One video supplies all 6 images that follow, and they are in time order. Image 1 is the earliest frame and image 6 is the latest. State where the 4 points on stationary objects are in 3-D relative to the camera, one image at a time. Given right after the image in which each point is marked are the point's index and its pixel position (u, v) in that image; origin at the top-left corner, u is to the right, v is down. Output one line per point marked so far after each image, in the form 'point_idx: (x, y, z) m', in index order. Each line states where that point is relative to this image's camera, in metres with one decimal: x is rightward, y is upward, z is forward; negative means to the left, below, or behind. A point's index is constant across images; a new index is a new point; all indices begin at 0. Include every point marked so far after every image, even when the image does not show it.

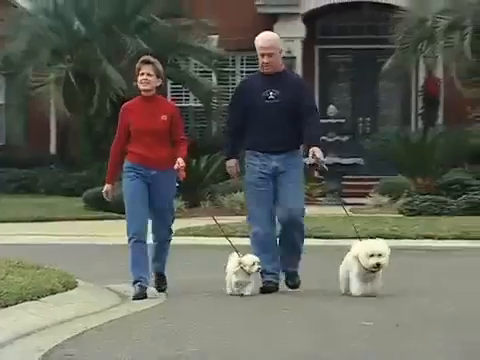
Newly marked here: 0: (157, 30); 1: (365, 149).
0: (-1.4, +2.5, +17.7) m
1: (+2.3, +0.6, +20.0) m
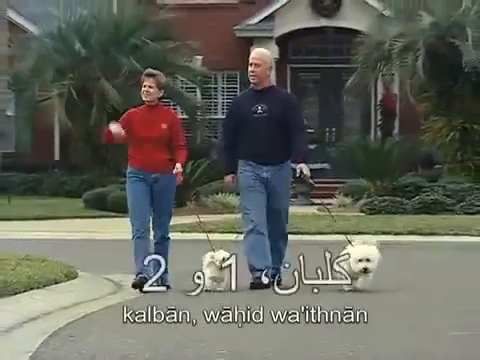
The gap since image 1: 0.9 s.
0: (-1.8, +2.5, +20.2) m
1: (+1.9, +0.5, +22.4) m
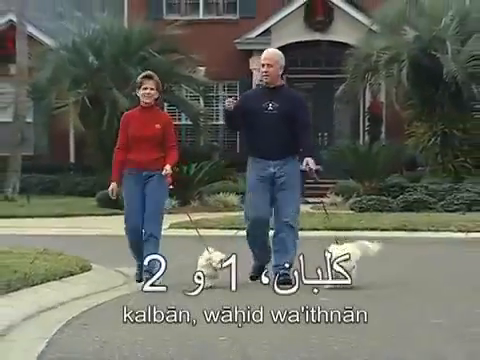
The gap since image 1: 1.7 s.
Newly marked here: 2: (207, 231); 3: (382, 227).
0: (-1.8, +2.5, +22.1) m
1: (+1.9, +0.5, +24.3) m
2: (-0.5, -0.8, +17.1) m
3: (+2.6, -0.9, +19.4) m
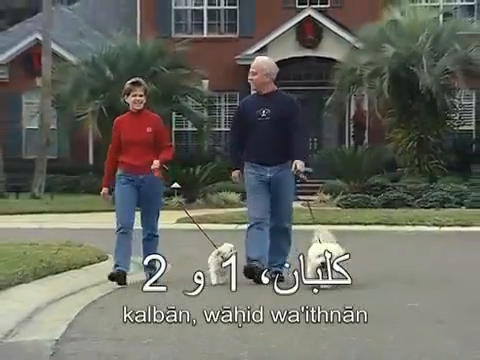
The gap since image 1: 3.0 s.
0: (-1.8, +2.5, +25.0) m
1: (+1.9, +0.5, +27.2) m
2: (-0.6, -0.8, +20.0) m
3: (+2.6, -0.9, +22.3) m
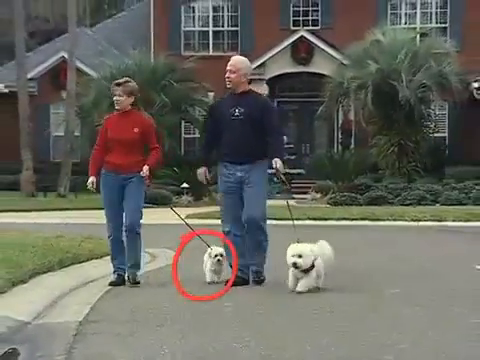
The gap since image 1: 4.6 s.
0: (-1.8, +2.5, +28.4) m
1: (+2.0, +0.5, +30.6) m
2: (-0.6, -0.9, +23.4) m
3: (+2.6, -0.9, +25.7) m
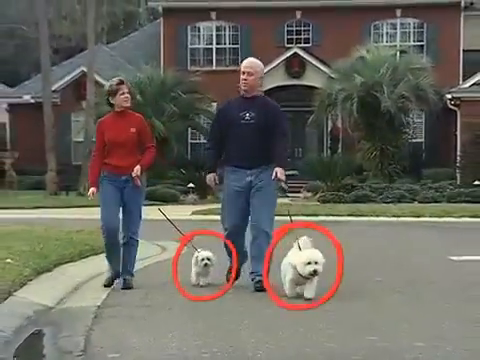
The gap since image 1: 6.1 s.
0: (-1.8, +2.4, +31.9) m
1: (+2.0, +0.5, +34.1) m
2: (-0.6, -0.9, +27.0) m
3: (+2.6, -0.9, +29.2) m
